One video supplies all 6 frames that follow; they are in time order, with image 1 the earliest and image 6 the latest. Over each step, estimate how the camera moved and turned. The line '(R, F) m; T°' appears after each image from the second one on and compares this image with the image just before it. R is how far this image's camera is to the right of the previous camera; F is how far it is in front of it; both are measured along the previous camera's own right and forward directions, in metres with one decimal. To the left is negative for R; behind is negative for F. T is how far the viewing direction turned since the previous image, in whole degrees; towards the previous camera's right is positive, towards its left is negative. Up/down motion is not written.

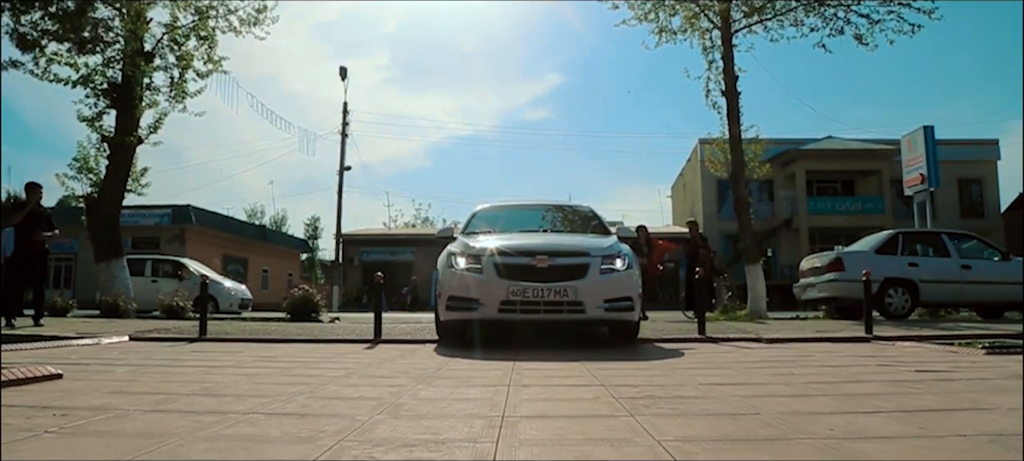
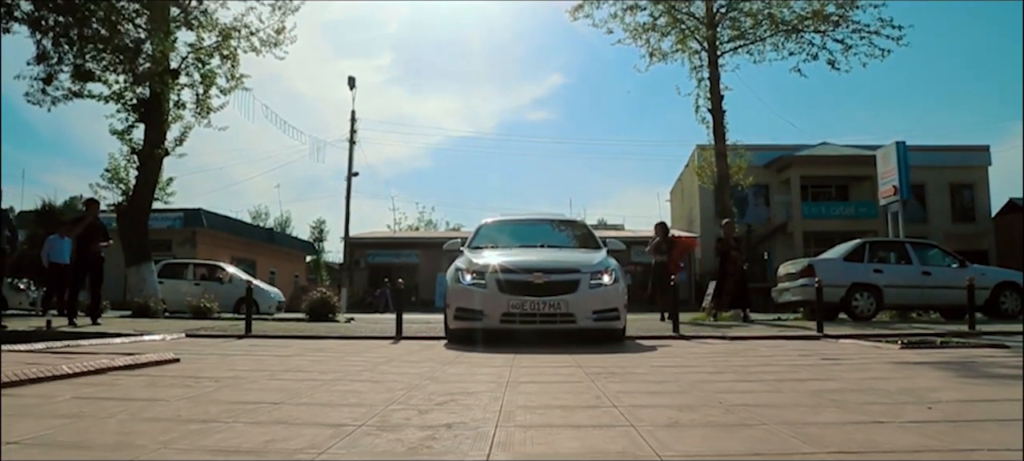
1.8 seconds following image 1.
(0.0, -1.3) m; 0°
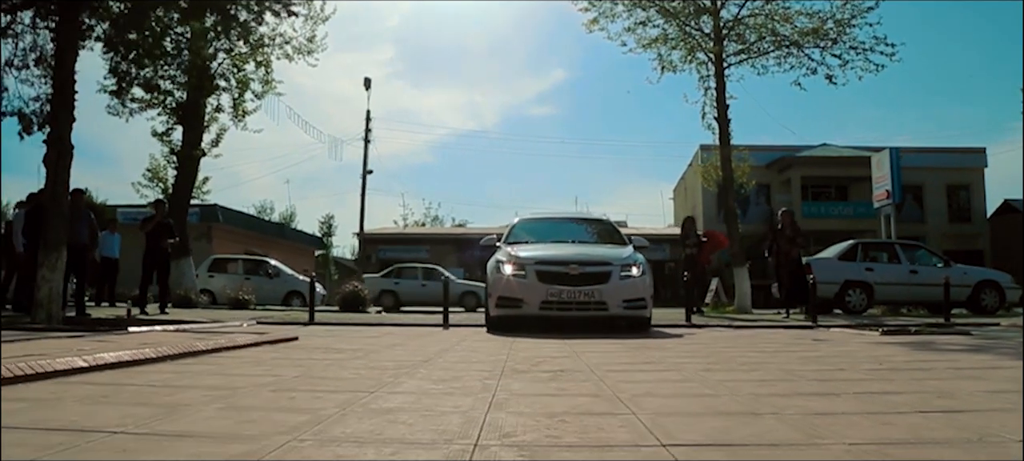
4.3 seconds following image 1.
(-0.4, -1.2) m; 0°
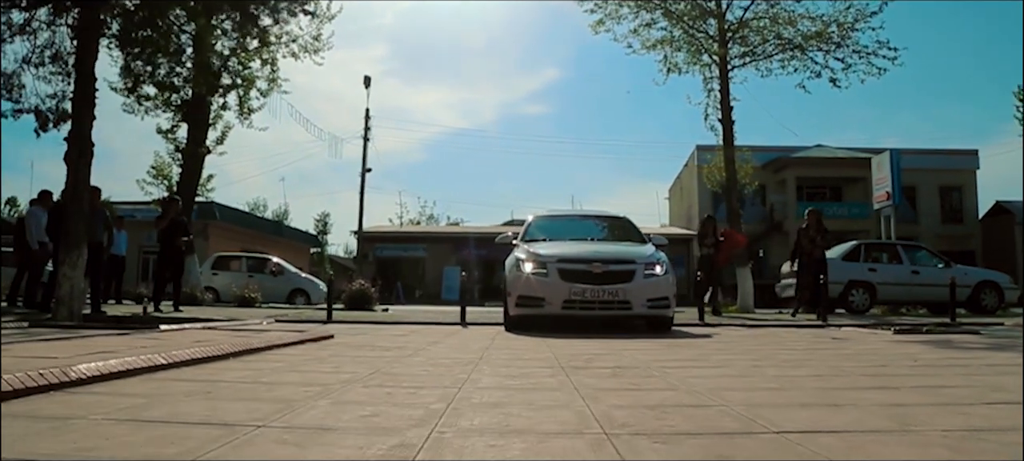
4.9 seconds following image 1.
(-0.3, -0.2) m; +1°
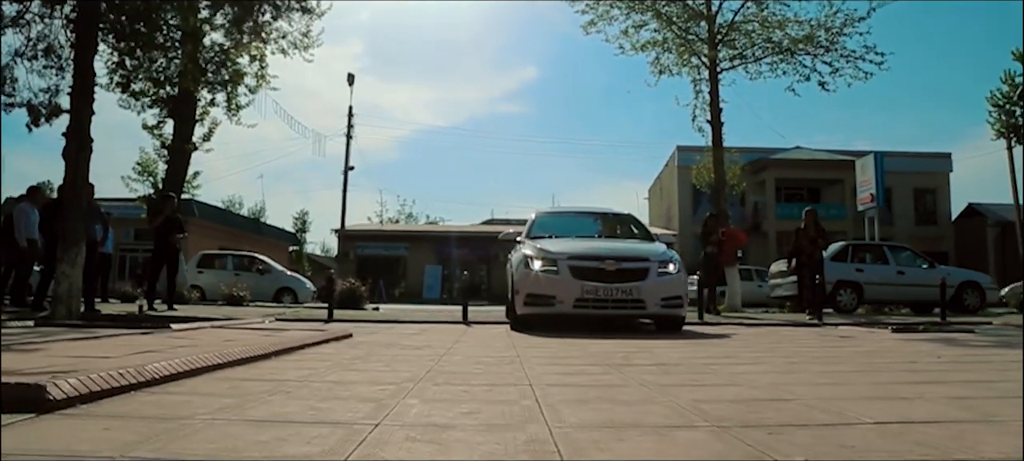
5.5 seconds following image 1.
(-0.3, -0.1) m; +2°
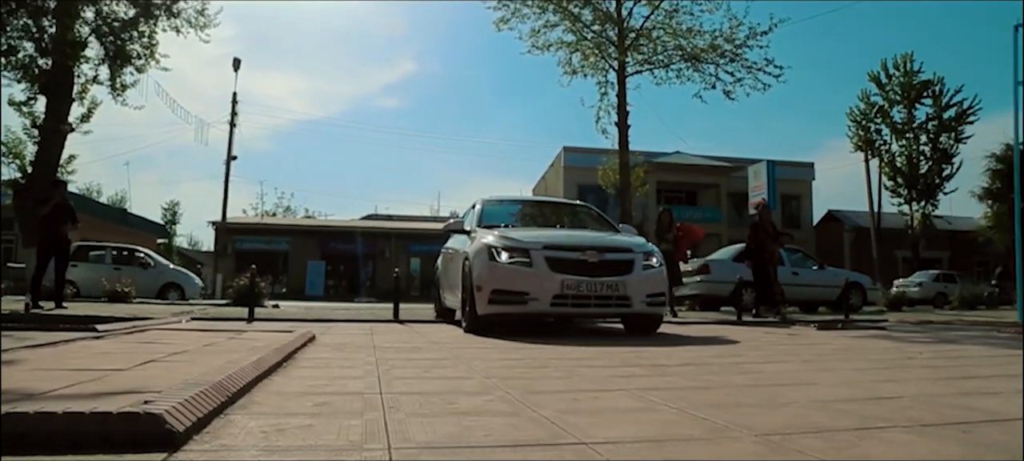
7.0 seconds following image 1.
(-0.7, +0.2) m; +9°
